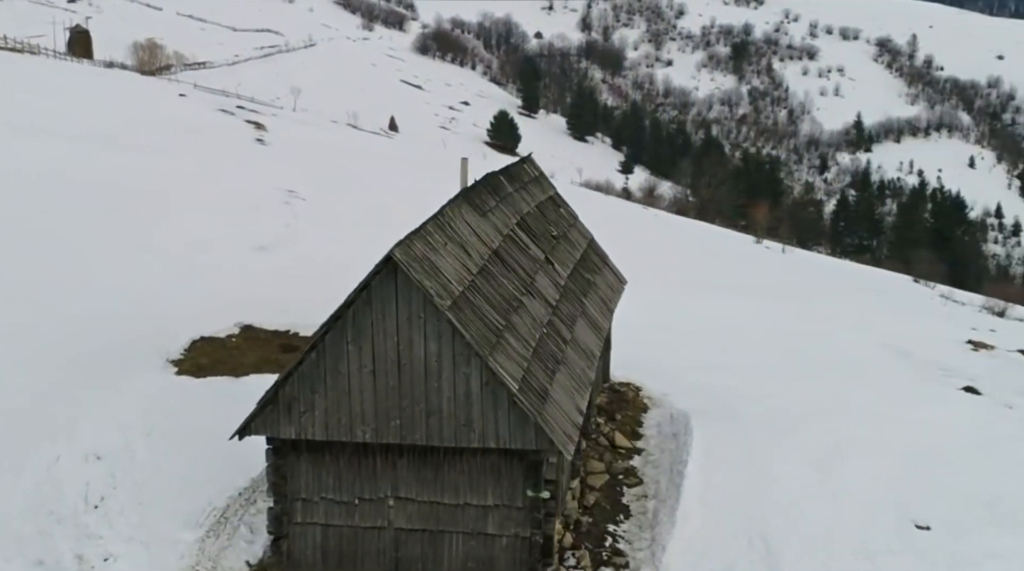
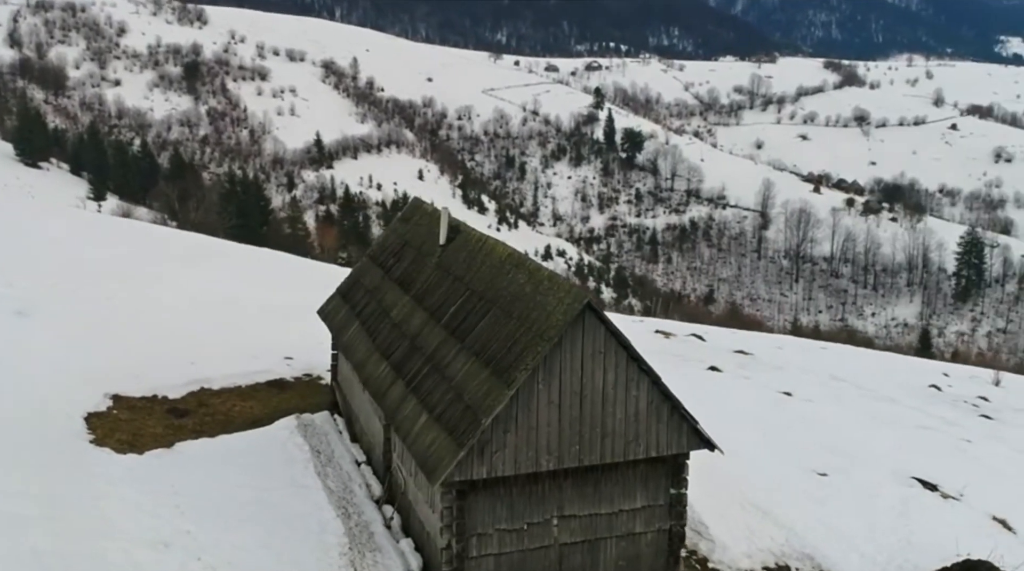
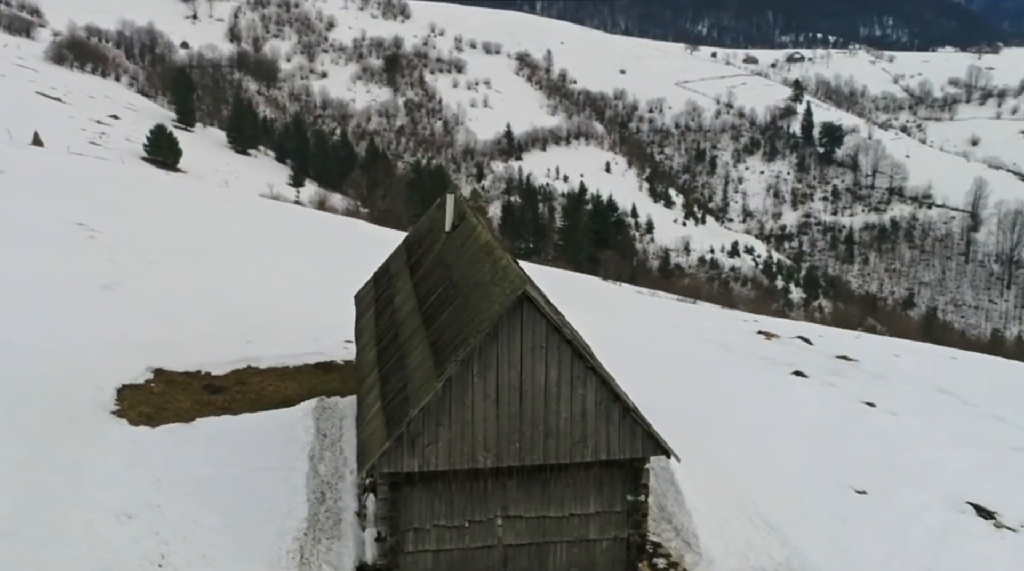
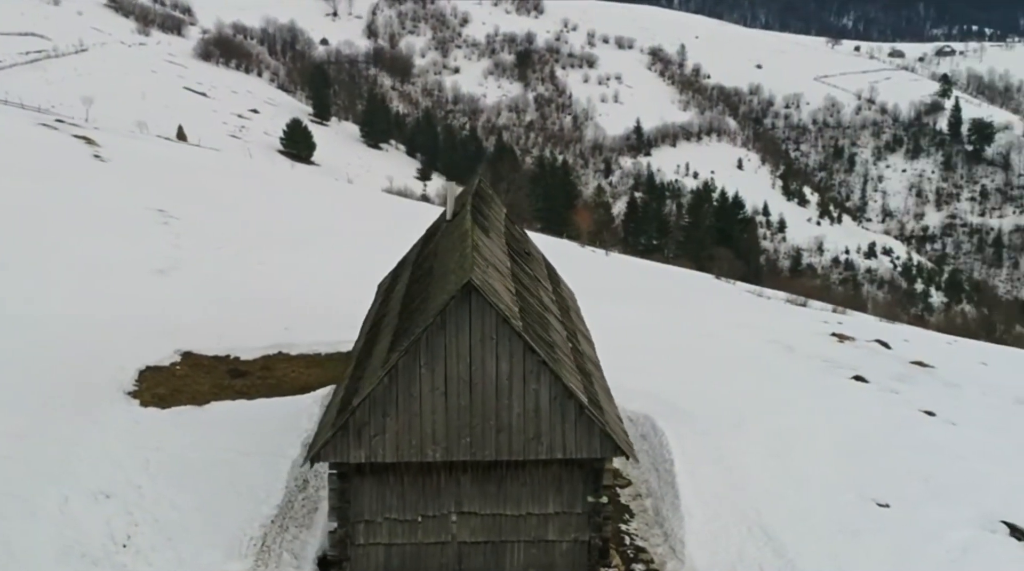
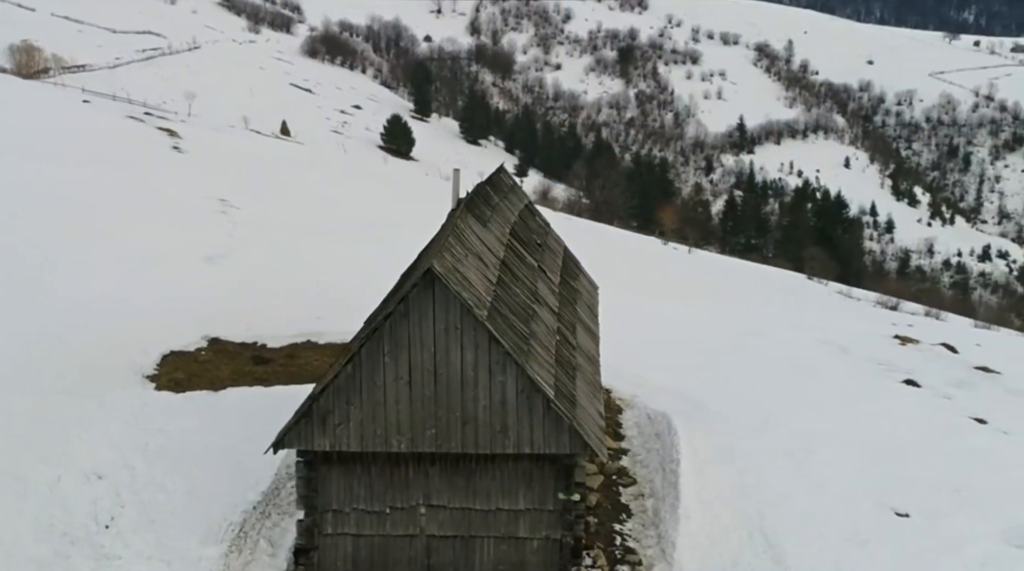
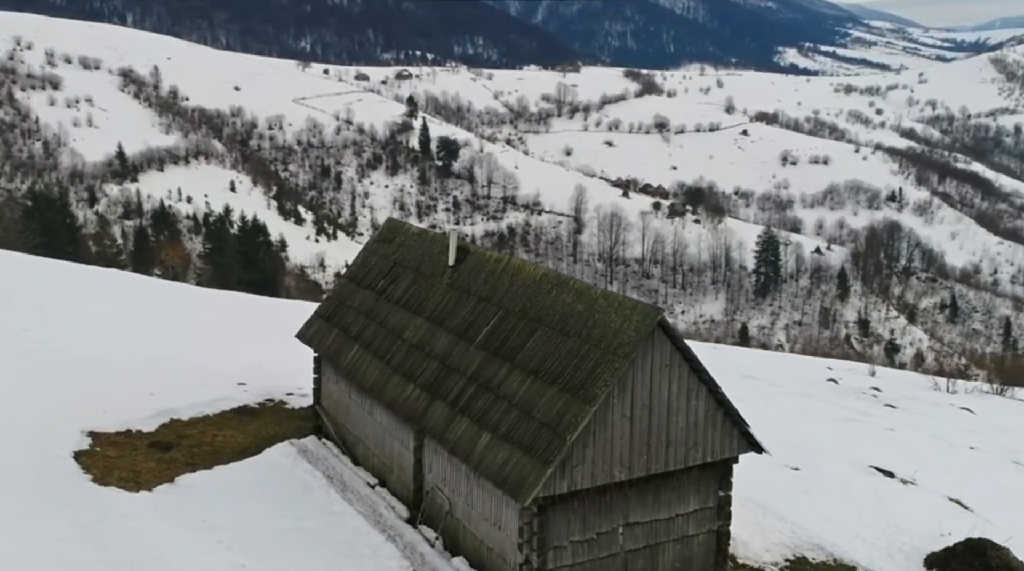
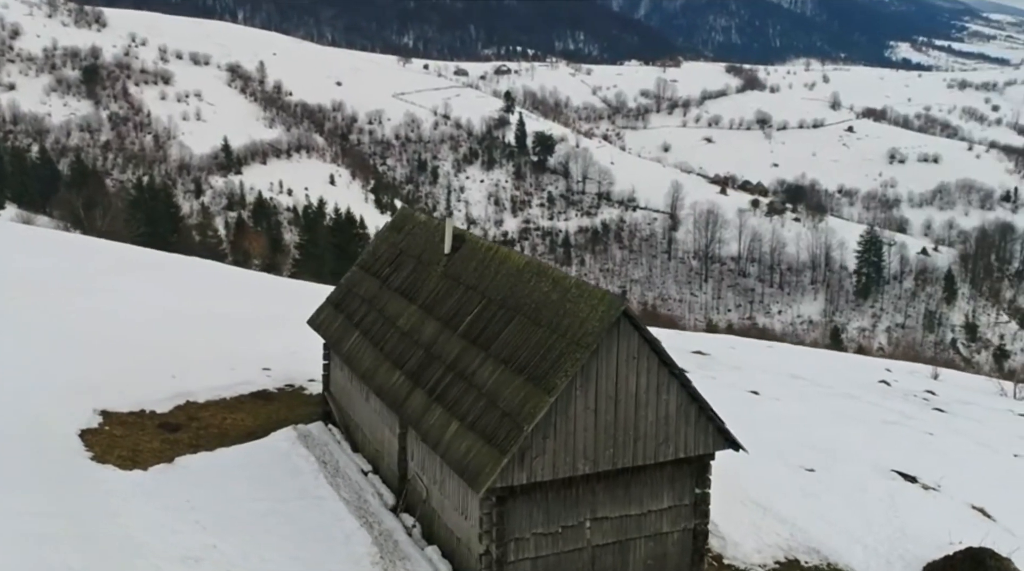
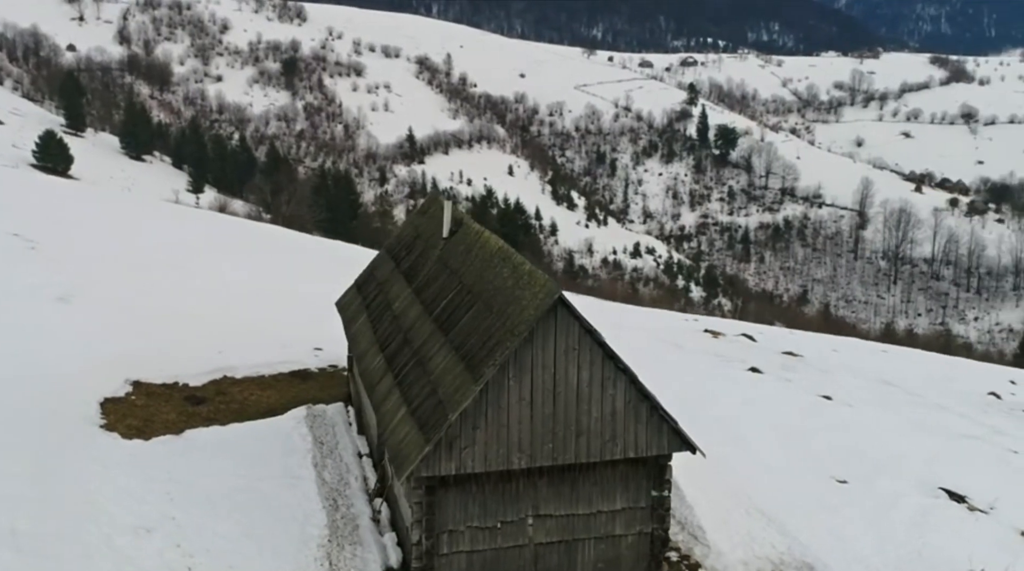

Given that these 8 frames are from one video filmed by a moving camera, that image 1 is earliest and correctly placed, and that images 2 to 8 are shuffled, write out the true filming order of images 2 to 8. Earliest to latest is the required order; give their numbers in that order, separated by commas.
5, 4, 3, 8, 2, 7, 6
